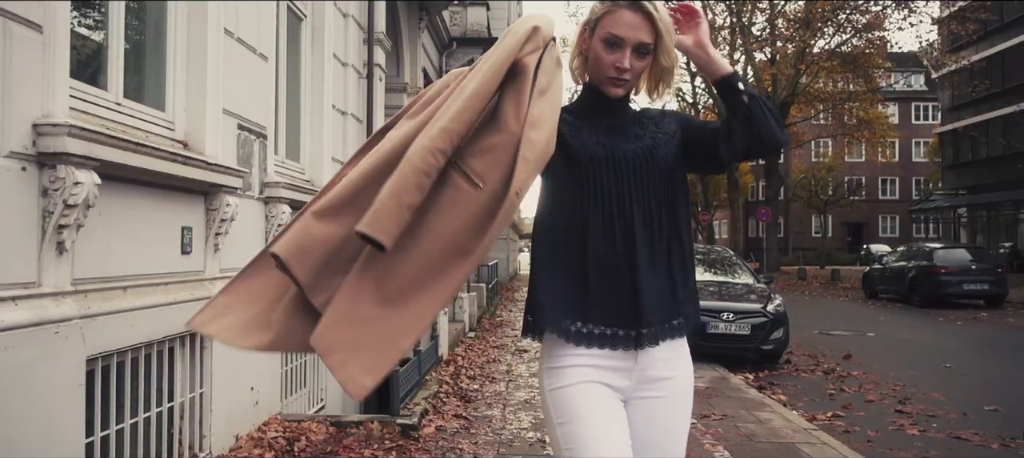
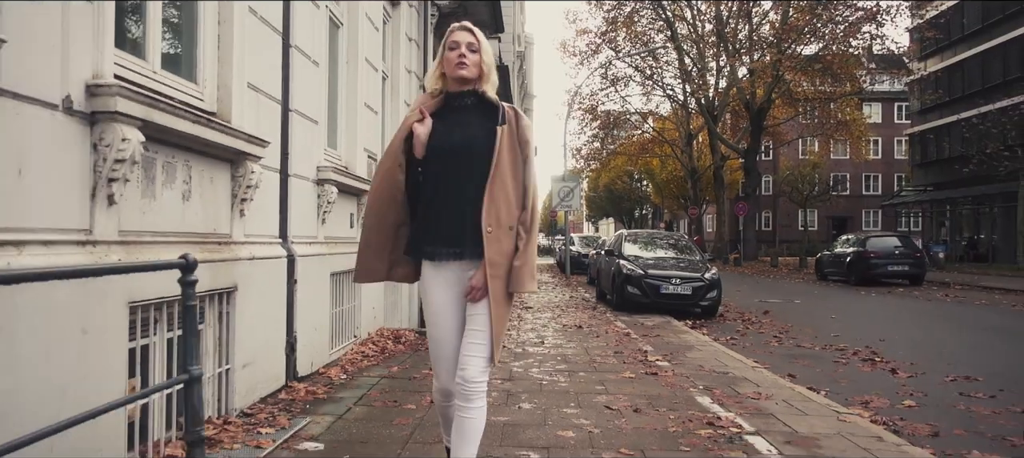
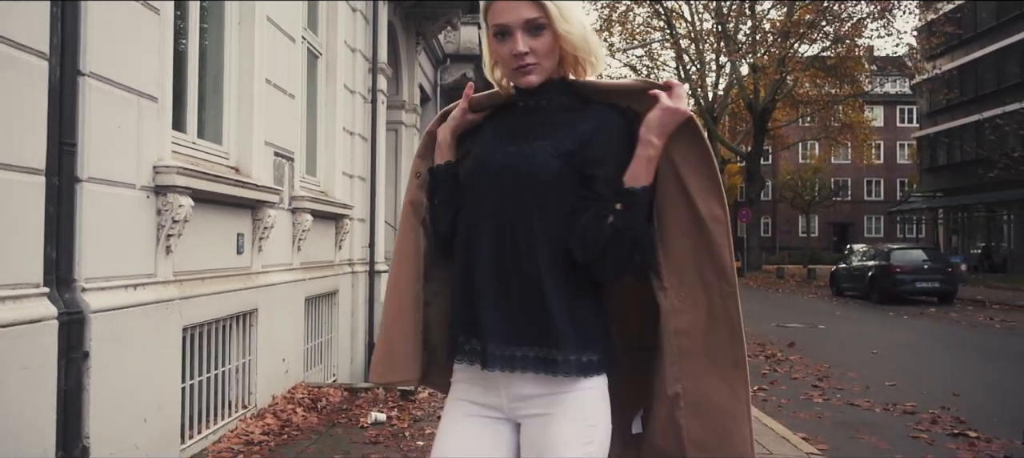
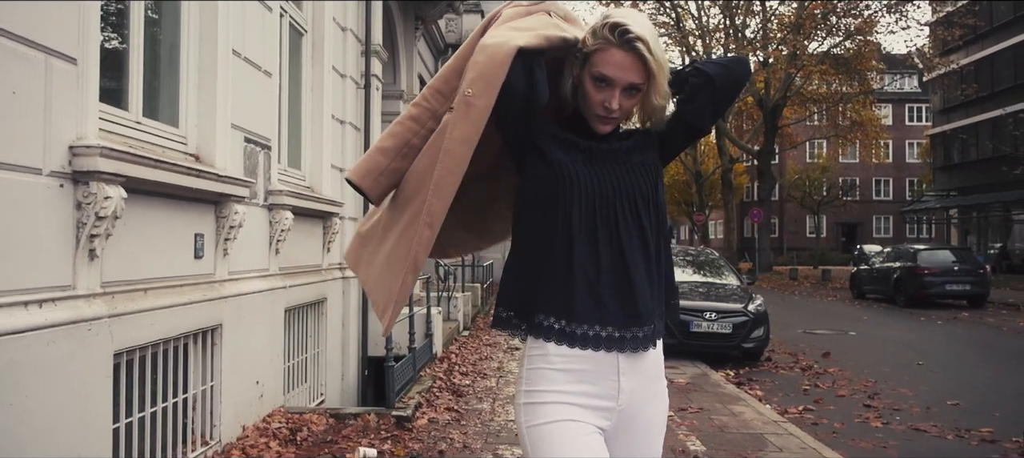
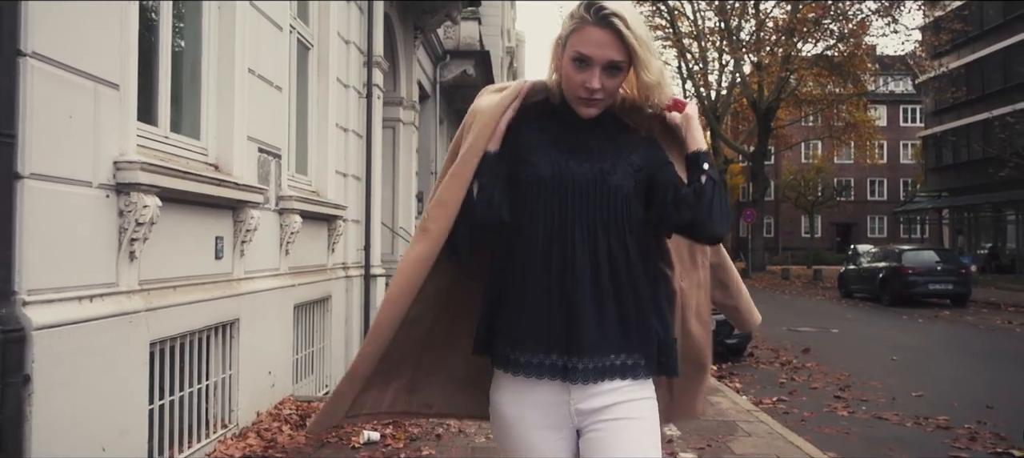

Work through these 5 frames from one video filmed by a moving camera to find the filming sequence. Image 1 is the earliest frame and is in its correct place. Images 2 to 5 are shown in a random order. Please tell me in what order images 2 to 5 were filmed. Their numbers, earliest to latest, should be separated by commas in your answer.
4, 5, 3, 2
